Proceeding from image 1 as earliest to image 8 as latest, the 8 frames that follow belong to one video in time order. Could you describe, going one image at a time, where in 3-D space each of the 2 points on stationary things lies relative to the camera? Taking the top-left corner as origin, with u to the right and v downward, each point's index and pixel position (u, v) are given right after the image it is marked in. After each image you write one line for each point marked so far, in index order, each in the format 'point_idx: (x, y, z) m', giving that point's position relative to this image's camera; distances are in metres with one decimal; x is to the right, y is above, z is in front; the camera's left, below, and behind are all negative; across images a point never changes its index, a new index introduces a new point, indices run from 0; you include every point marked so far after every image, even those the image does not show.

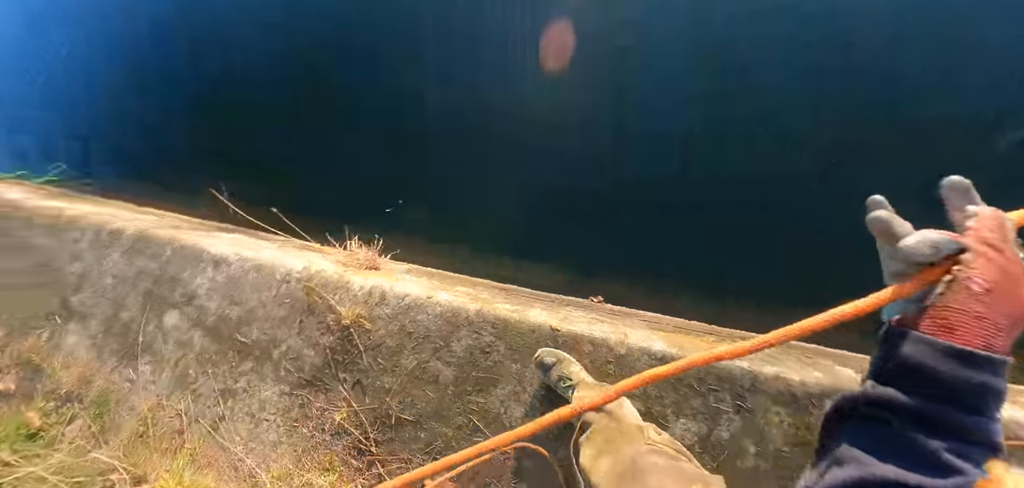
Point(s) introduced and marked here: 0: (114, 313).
0: (-1.8, -0.3, +2.0) m
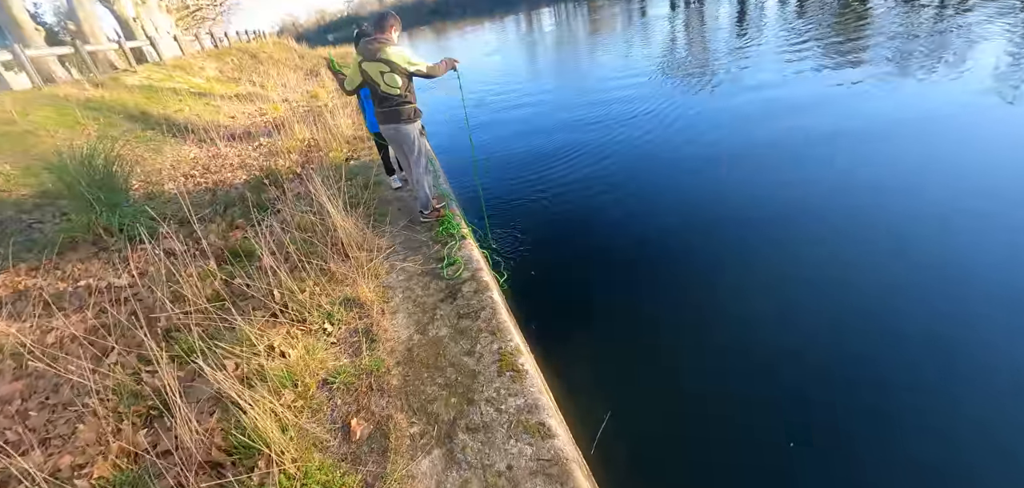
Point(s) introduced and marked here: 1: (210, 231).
0: (-0.1, -1.0, +1.7) m
1: (-2.8, +0.1, +4.1) m
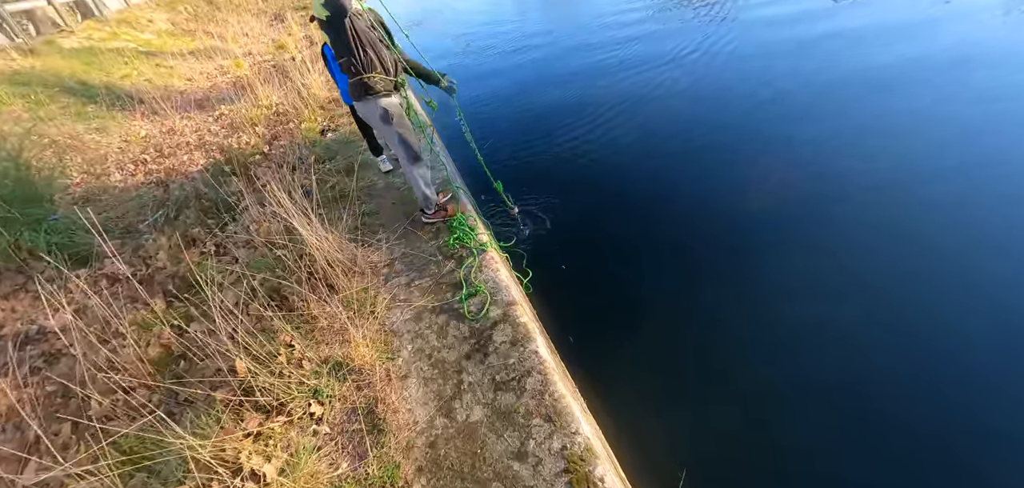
0: (+0.2, -1.2, +1.1) m
1: (-2.6, 0.0, +3.2) m
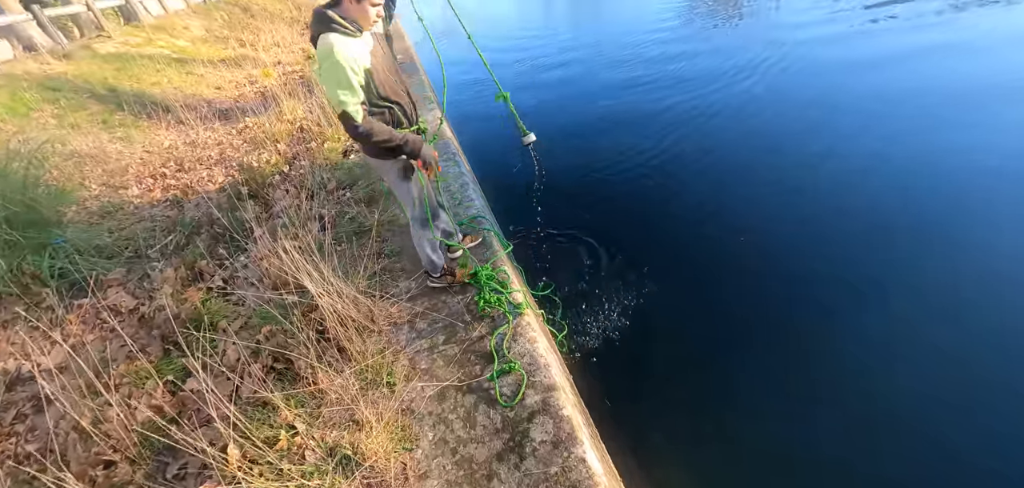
0: (+0.3, -1.5, +0.7) m
1: (-2.4, -0.3, +3.0) m
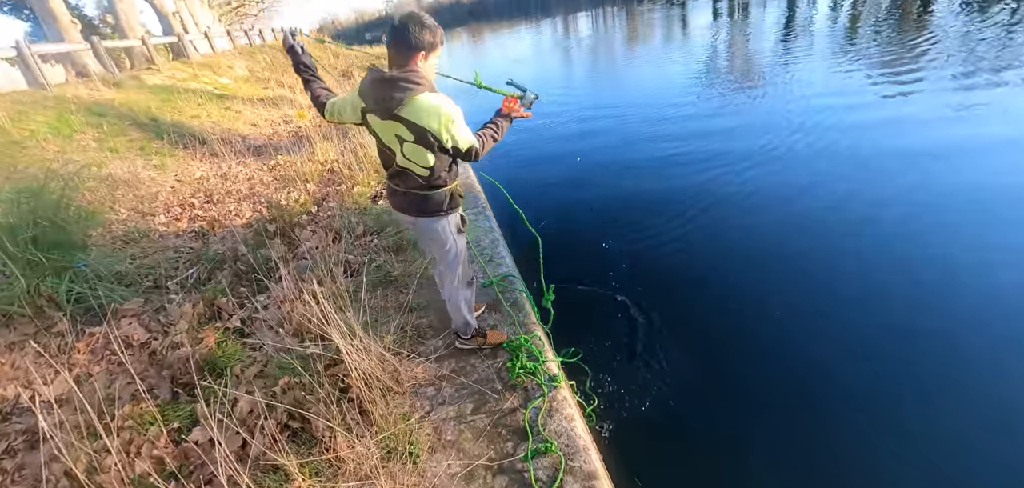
0: (+0.3, -1.7, +0.4) m
1: (-2.2, -0.5, +2.9) m
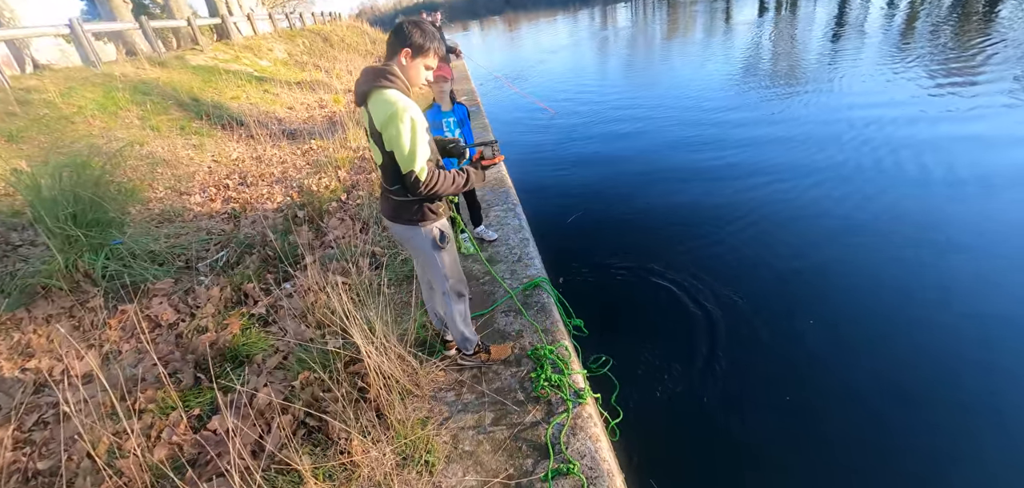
0: (+0.3, -1.7, +0.3) m
1: (-2.0, -0.4, +2.9) m
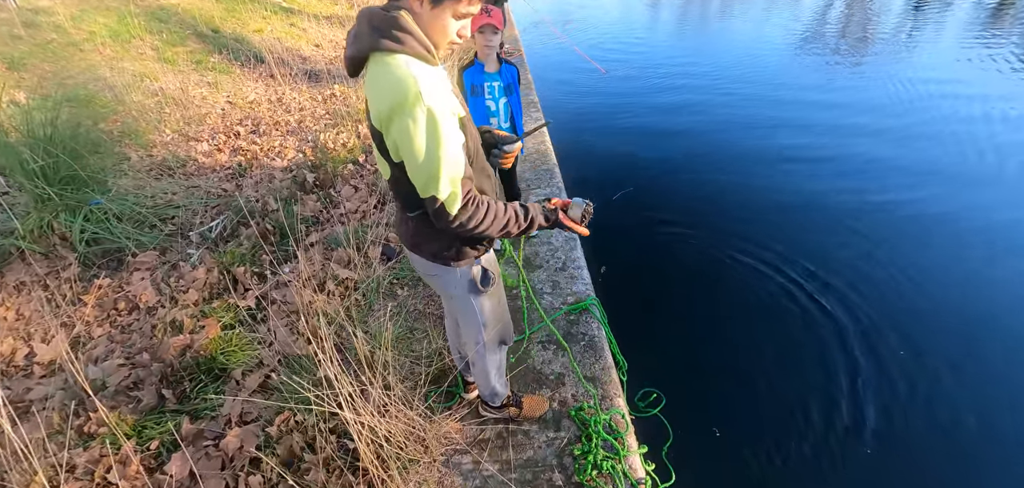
0: (+0.2, -2.1, -0.1) m
1: (-1.8, -0.2, +2.5) m
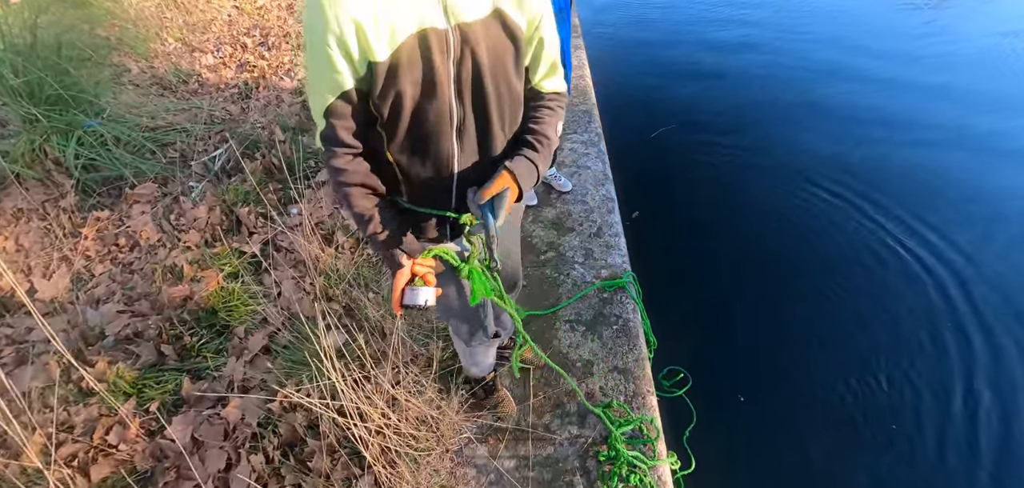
0: (+0.1, -2.2, 0.0) m
1: (-1.7, +0.1, +2.3) m
